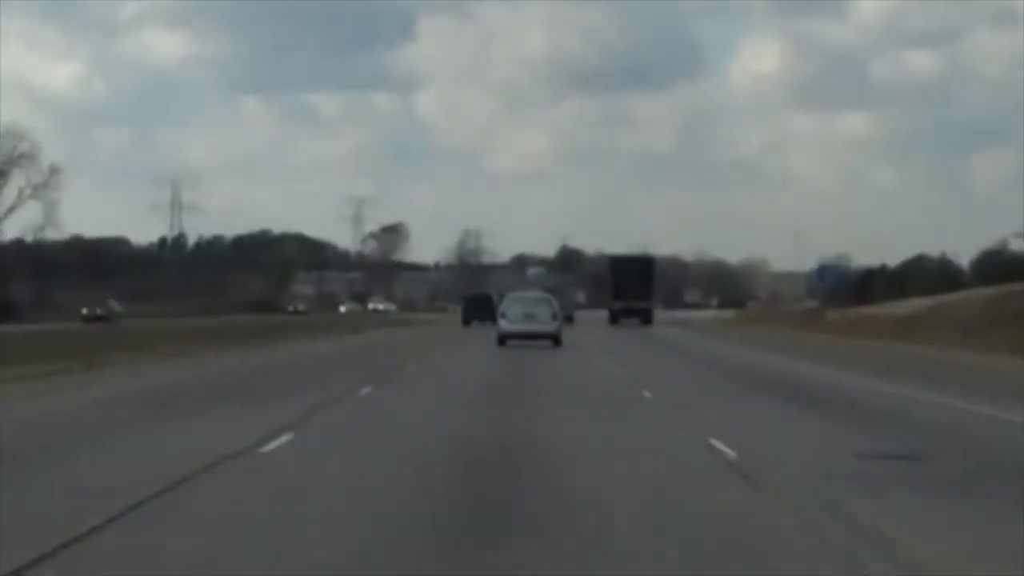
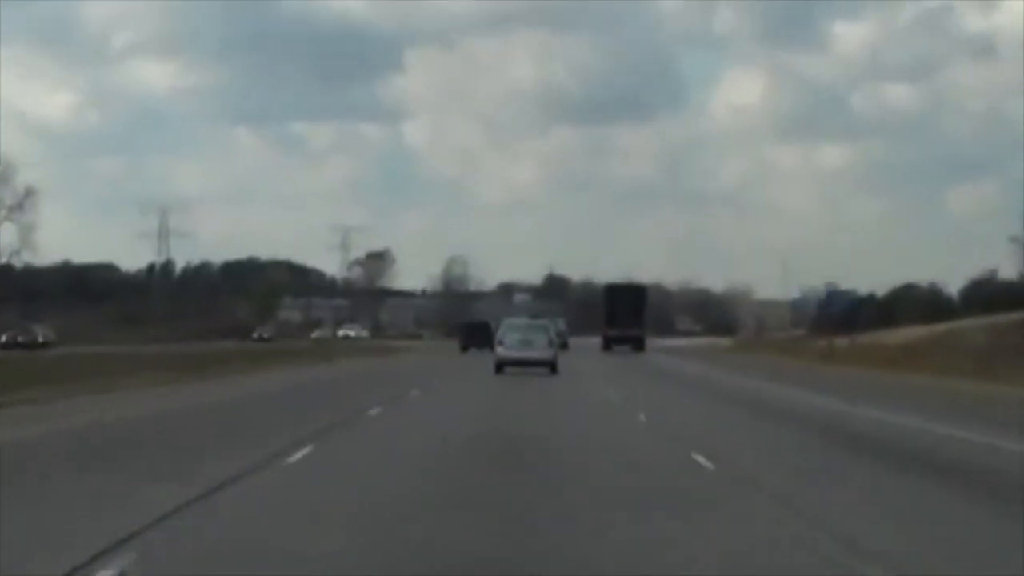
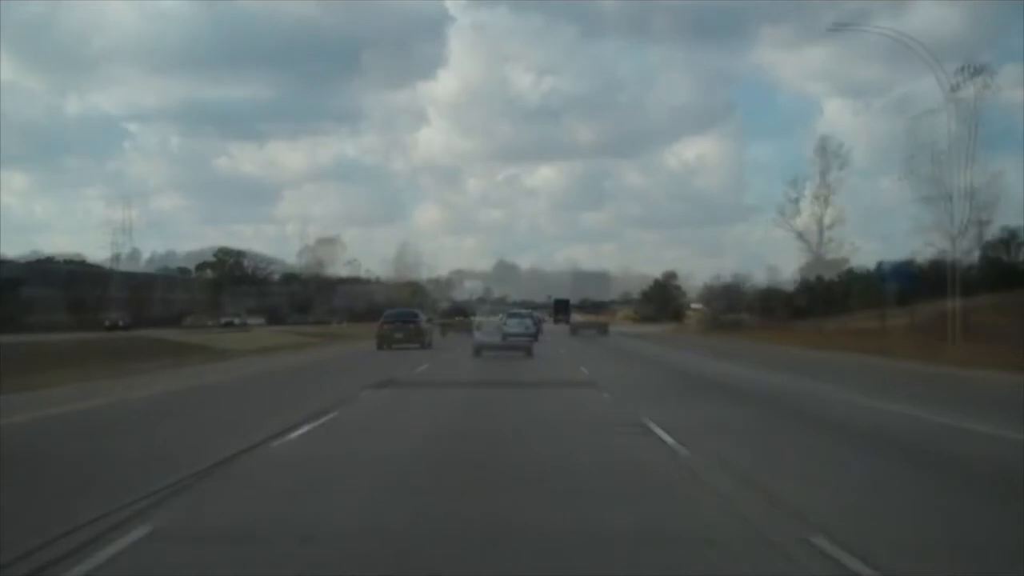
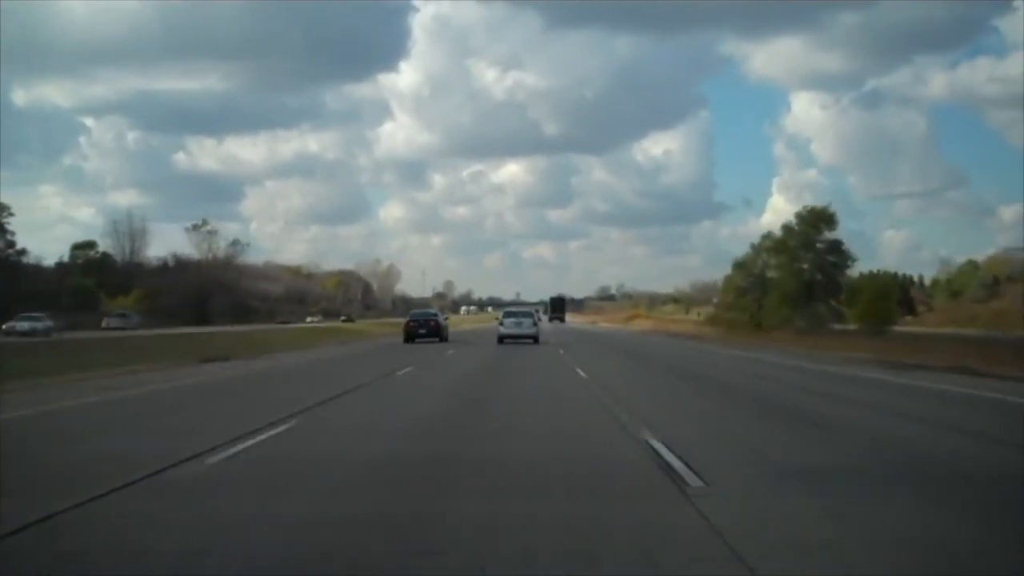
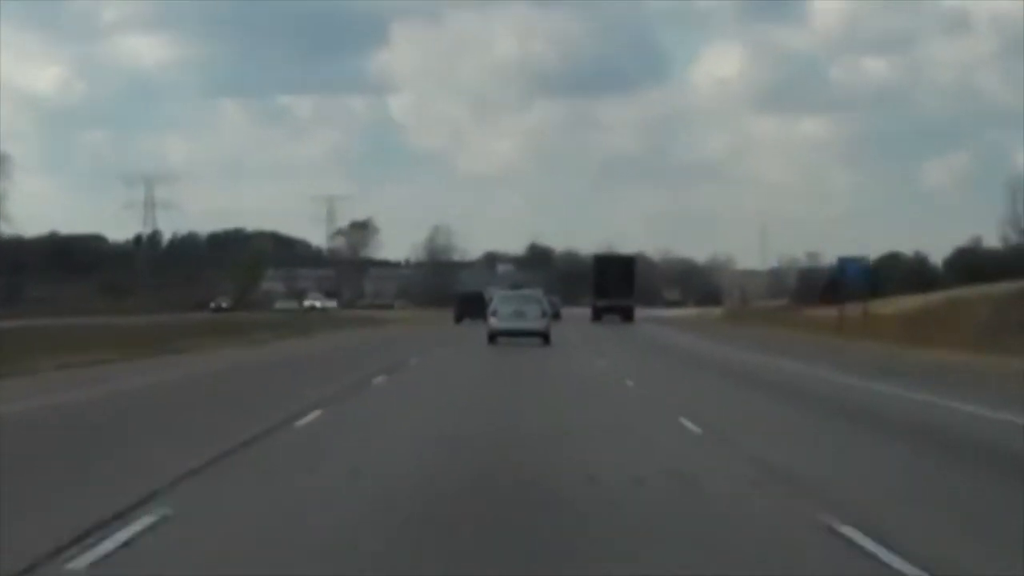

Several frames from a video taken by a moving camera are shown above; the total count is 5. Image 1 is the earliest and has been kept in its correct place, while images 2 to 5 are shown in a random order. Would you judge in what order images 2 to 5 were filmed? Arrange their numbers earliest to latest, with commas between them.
2, 5, 3, 4
